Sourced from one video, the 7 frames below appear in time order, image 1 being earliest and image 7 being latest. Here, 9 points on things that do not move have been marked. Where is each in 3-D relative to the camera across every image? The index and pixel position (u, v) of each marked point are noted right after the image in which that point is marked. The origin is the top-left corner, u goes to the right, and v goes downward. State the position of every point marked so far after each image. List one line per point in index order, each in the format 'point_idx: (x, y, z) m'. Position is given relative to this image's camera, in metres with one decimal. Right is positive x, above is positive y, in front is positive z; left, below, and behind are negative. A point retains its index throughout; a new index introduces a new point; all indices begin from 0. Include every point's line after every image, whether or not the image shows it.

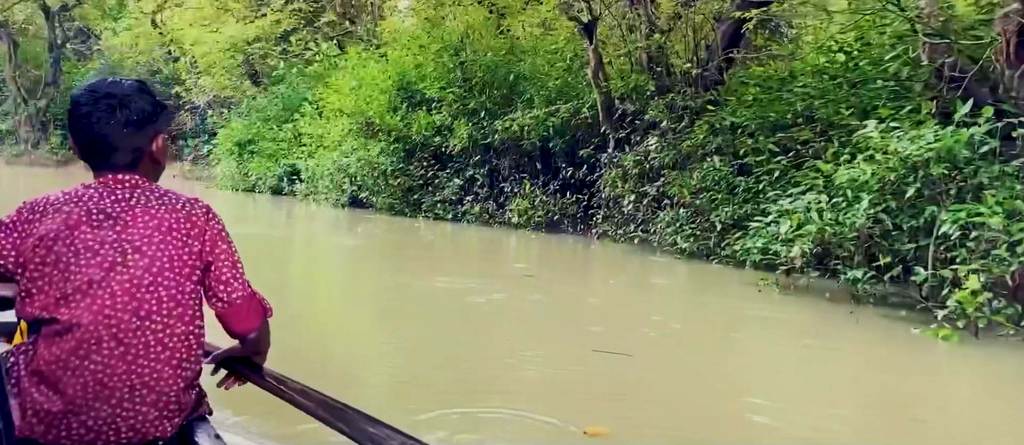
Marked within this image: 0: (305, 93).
0: (-3.5, +2.2, +16.9) m
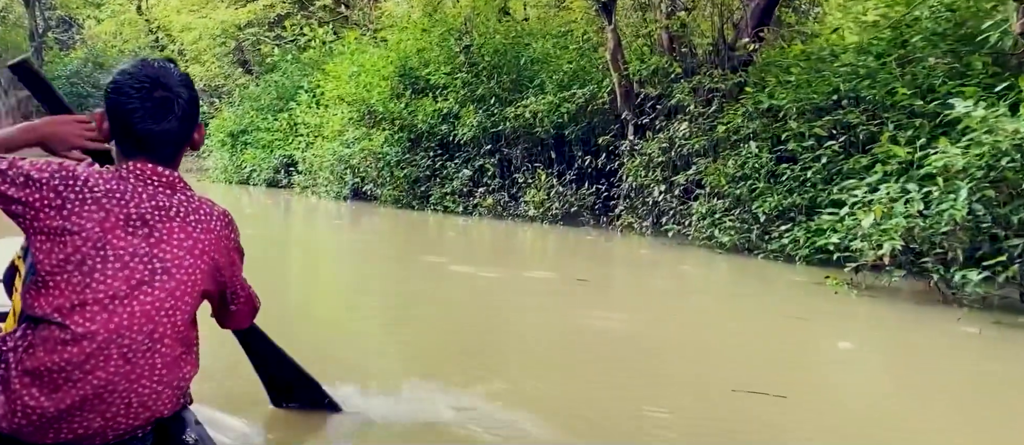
0: (-3.5, +2.3, +16.2) m
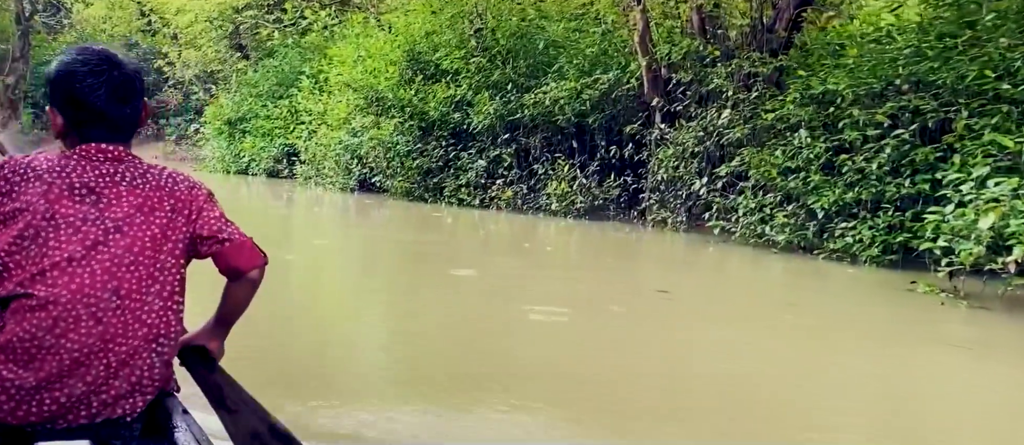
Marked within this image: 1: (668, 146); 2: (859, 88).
0: (-3.3, +2.4, +15.5) m
1: (+1.4, +0.7, +8.9) m
2: (+2.6, +1.0, +7.2) m
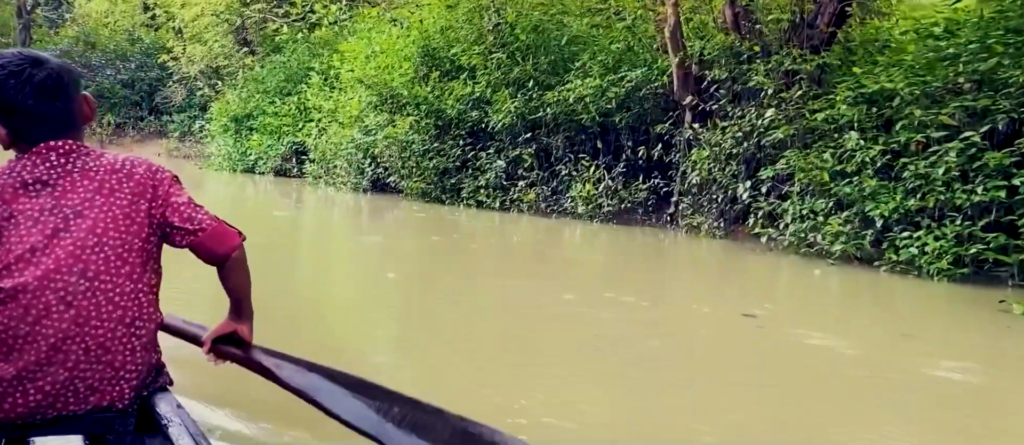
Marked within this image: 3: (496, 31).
0: (-3.1, +2.4, +15.0) m
1: (+1.6, +0.6, +8.4) m
2: (+2.8, +0.9, +6.7) m
3: (-0.2, +2.2, +11.2) m
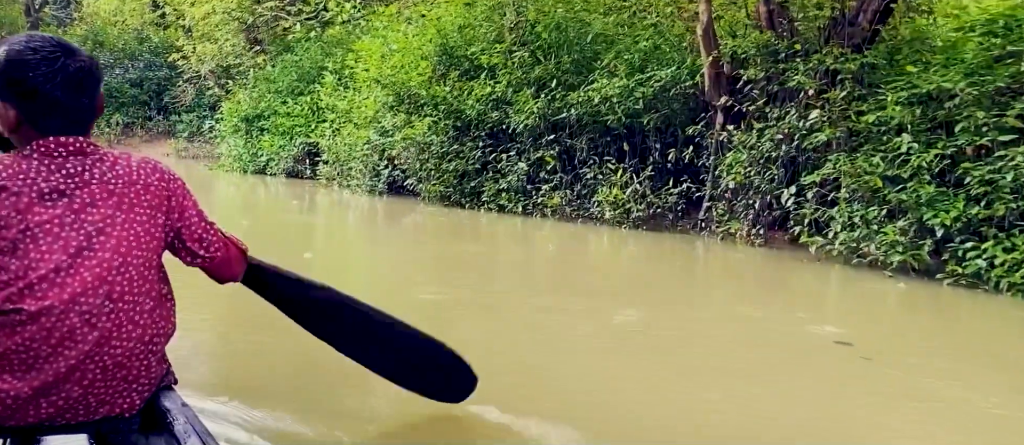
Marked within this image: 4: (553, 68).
0: (-2.8, +2.4, +14.6) m
1: (+1.8, +0.6, +8.0) m
2: (+3.0, +0.9, +6.3) m
3: (+0.1, +2.1, +10.8) m
4: (+0.4, +1.6, +10.3) m
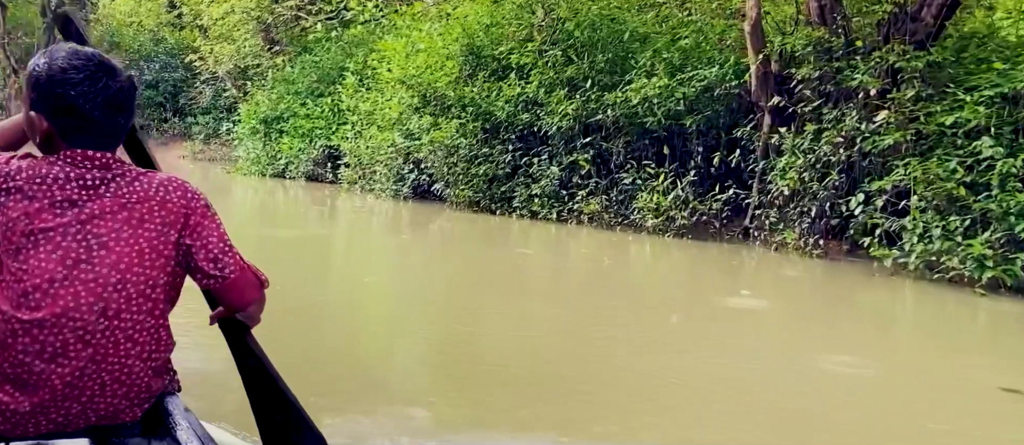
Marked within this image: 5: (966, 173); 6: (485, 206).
0: (-2.4, +2.3, +14.2) m
1: (+2.1, +0.5, +7.5) m
2: (+3.3, +0.8, +5.7) m
3: (+0.4, +2.1, +10.3) m
4: (+0.8, +1.6, +9.8) m
5: (+2.7, +0.3, +6.0) m
6: (-0.3, +0.2, +10.7) m
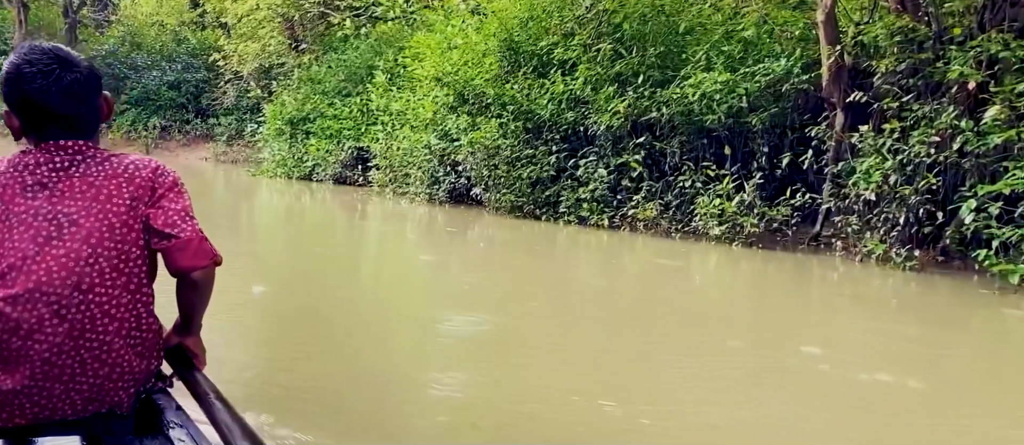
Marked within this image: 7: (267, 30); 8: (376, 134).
0: (-1.9, +2.2, +13.5) m
1: (+2.5, +0.5, +6.7) m
2: (+3.6, +0.8, +5.0) m
3: (+0.8, +2.0, +9.6) m
4: (+1.2, +1.5, +9.1) m
5: (+3.1, +0.2, +5.2) m
6: (+0.1, +0.1, +10.0) m
7: (-4.0, +3.2, +16.1) m
8: (-1.7, +1.1, +12.5) m
